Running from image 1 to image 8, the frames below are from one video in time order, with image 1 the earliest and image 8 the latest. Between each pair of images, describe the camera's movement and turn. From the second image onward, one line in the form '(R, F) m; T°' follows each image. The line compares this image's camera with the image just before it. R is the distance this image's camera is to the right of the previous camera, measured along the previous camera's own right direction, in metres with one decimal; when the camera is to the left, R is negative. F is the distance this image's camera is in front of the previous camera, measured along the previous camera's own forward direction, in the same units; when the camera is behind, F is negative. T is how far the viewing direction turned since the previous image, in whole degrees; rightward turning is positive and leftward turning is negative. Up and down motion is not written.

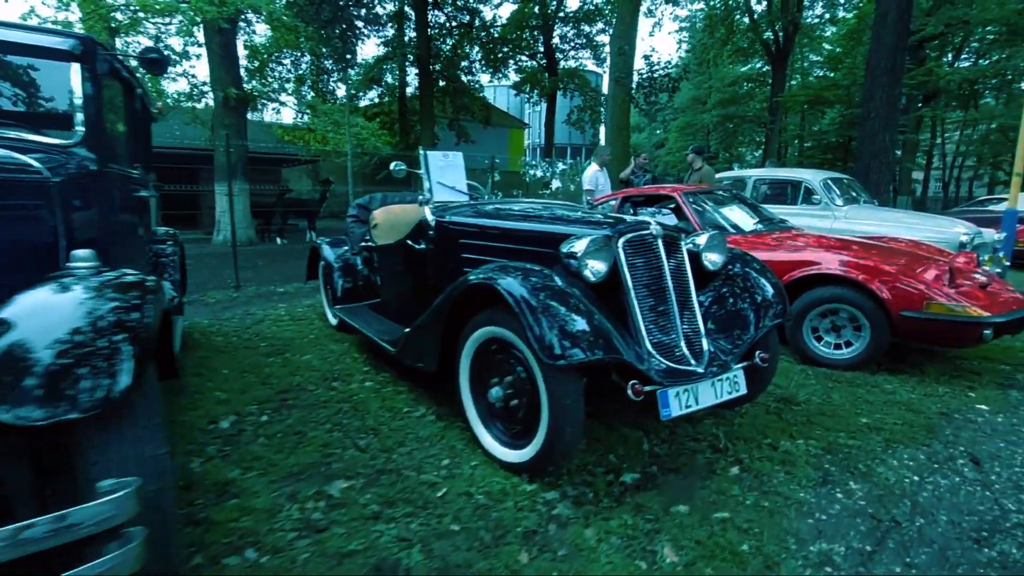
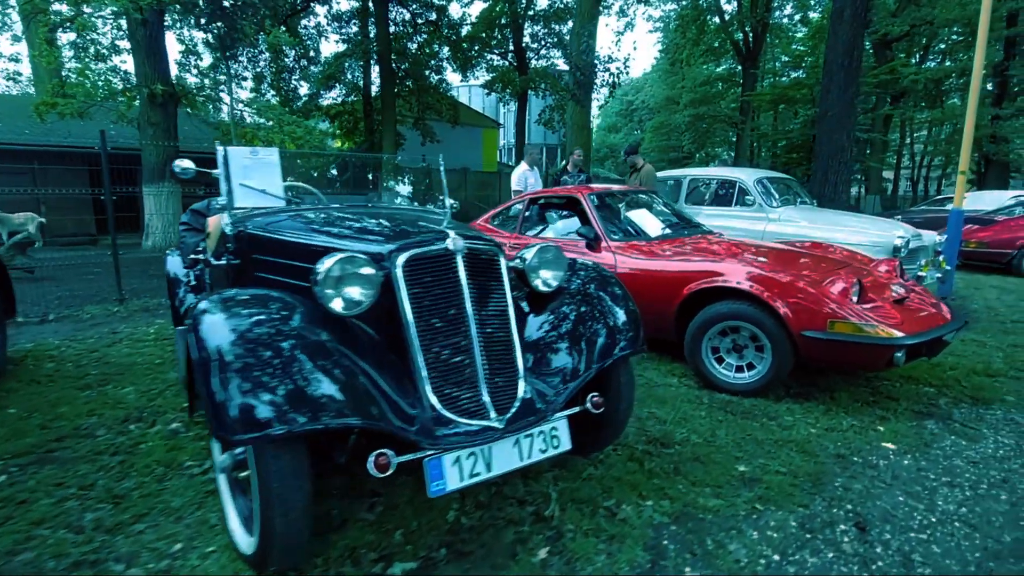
(+1.0, +0.6) m; +2°
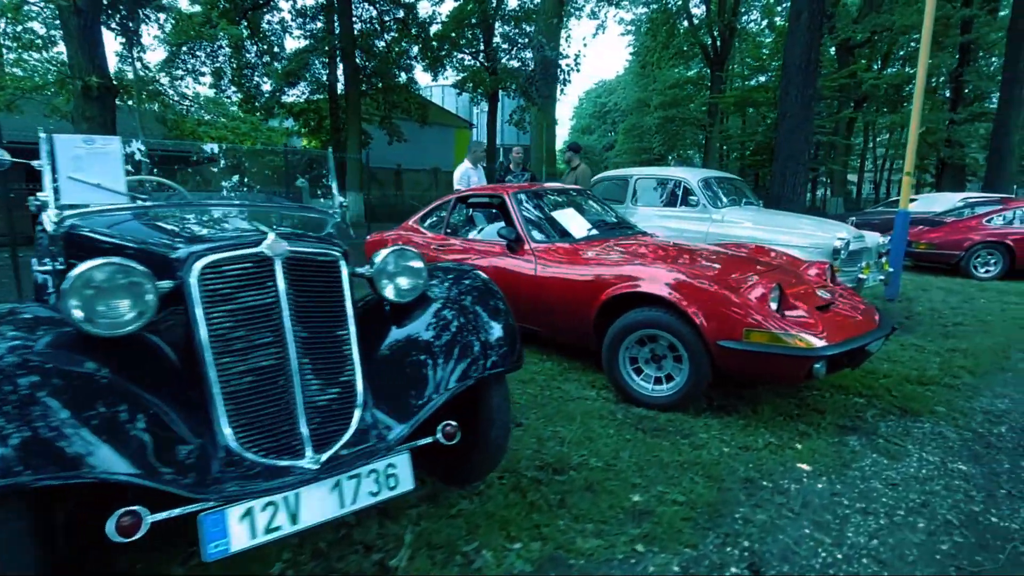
(+0.5, +0.3) m; +2°
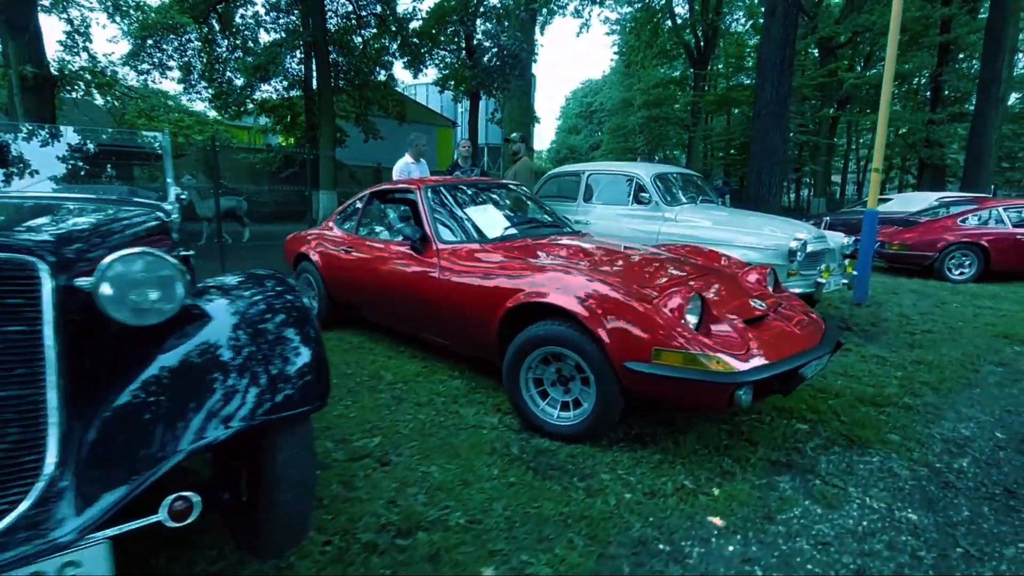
(+0.6, +0.6) m; +1°
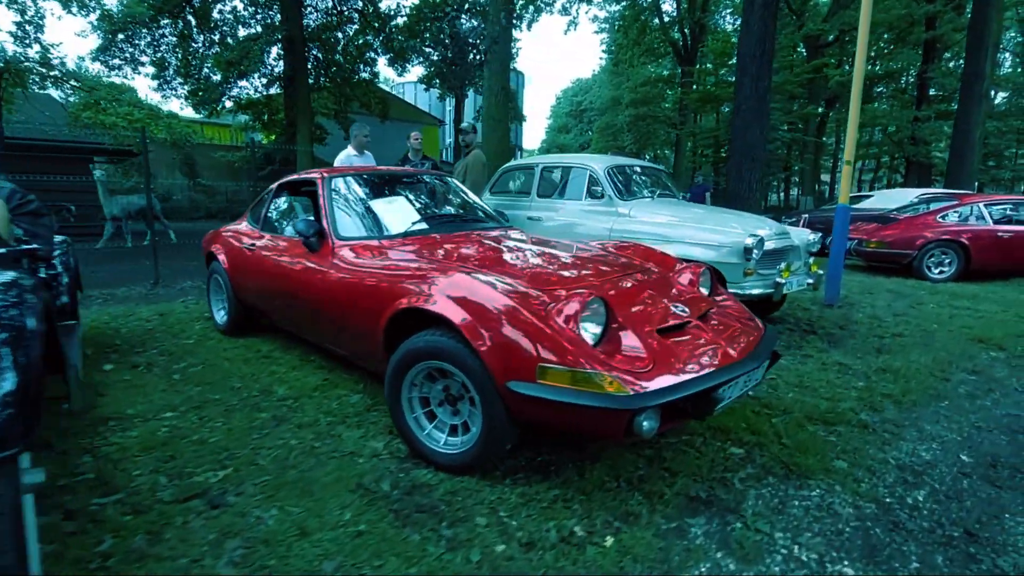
(+0.6, +0.5) m; +1°
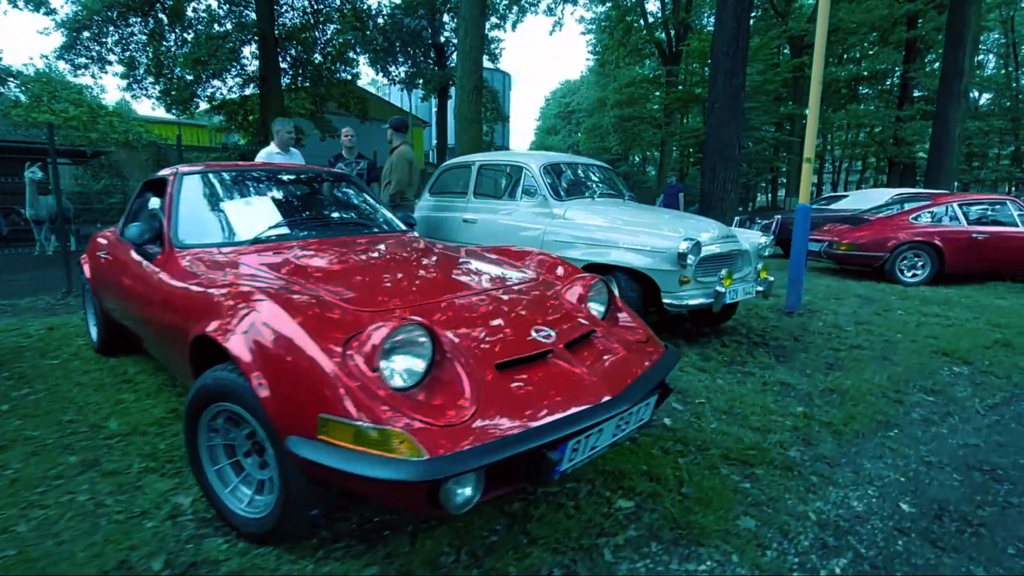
(+0.7, +0.5) m; +1°
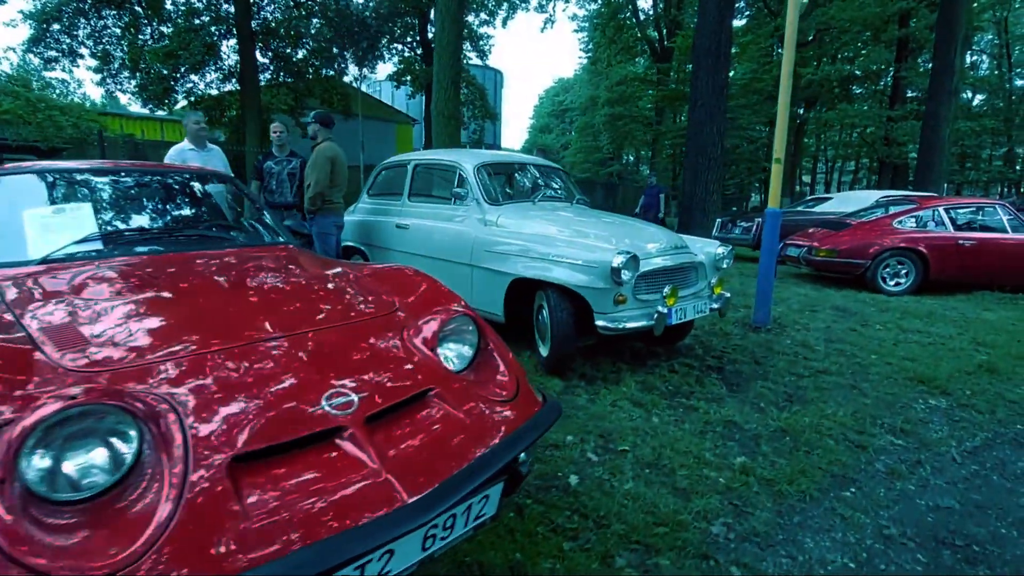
(+0.6, +0.6) m; 0°
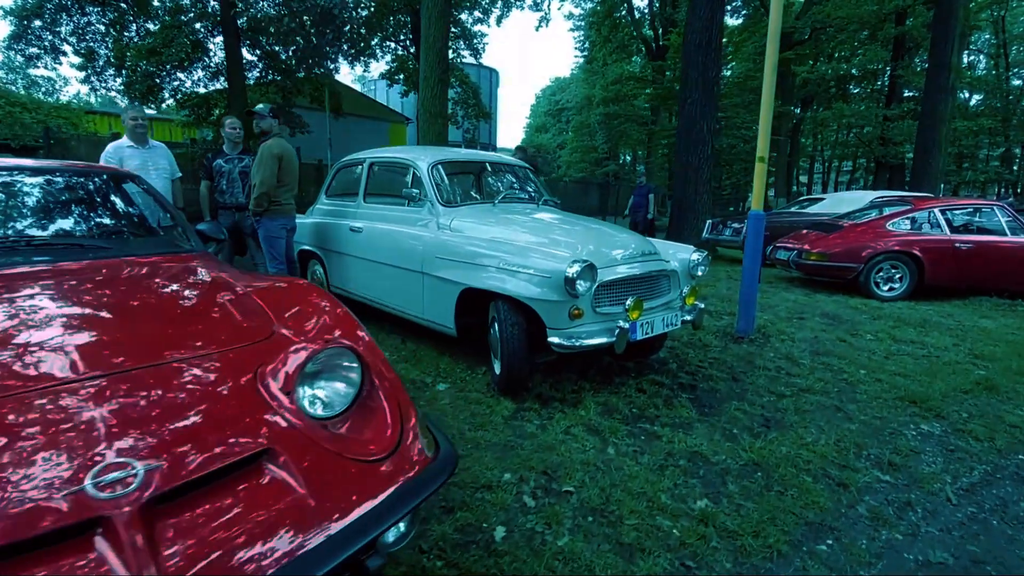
(+0.3, +0.4) m; 0°
